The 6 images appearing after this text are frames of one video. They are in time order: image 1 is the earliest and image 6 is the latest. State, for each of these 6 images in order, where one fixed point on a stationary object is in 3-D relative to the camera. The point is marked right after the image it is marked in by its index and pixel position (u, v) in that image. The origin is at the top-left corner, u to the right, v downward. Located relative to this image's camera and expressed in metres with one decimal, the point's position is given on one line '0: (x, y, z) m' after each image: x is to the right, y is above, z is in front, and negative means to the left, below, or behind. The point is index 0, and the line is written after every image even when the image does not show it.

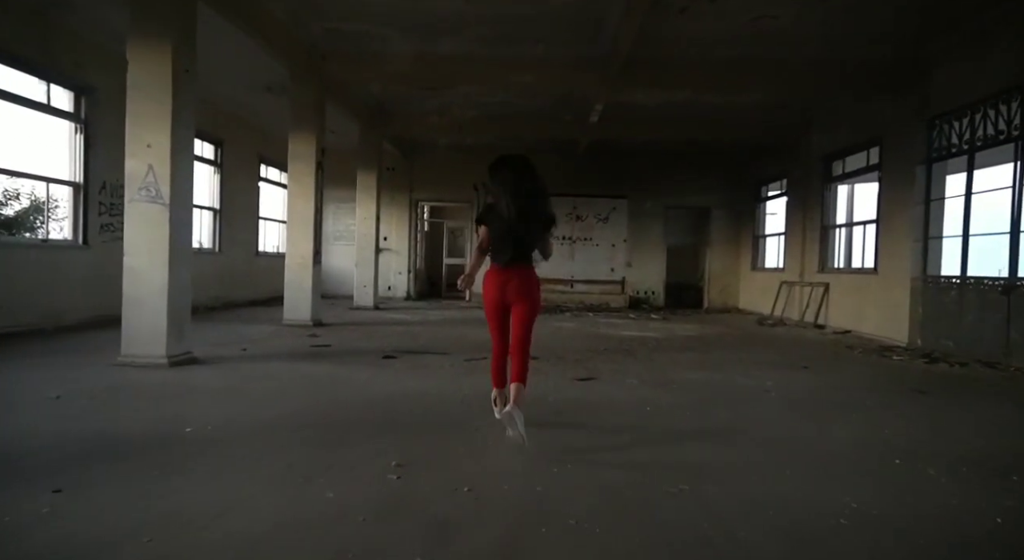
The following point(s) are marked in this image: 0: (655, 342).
0: (+2.1, -0.9, +8.4) m
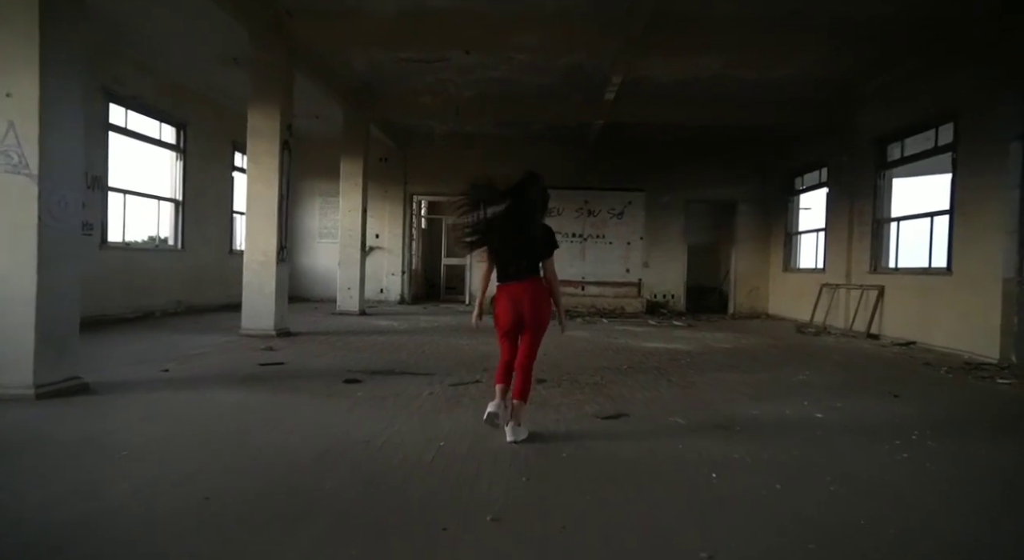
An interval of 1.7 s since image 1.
0: (+2.1, -0.9, +6.9) m
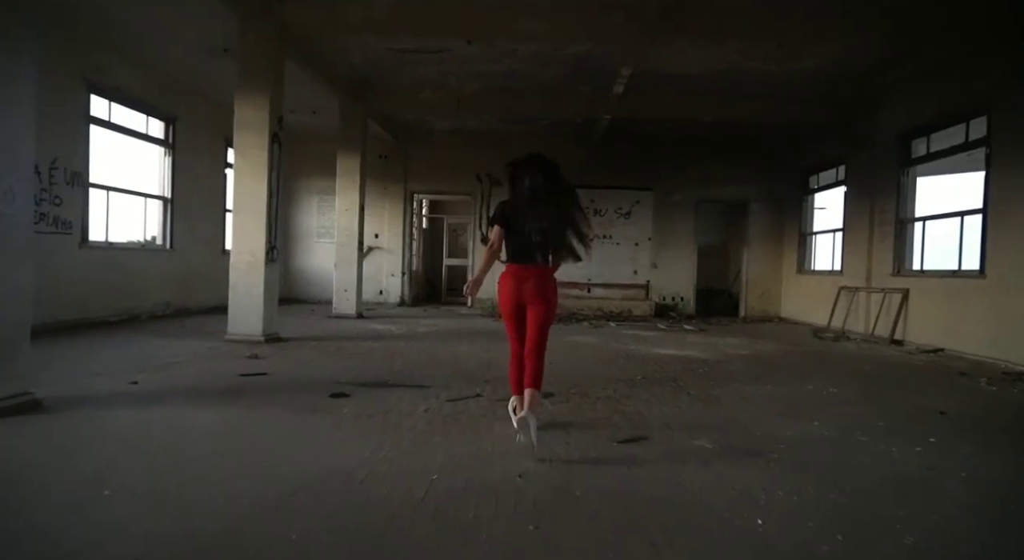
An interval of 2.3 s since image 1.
0: (+2.1, -0.9, +6.4) m
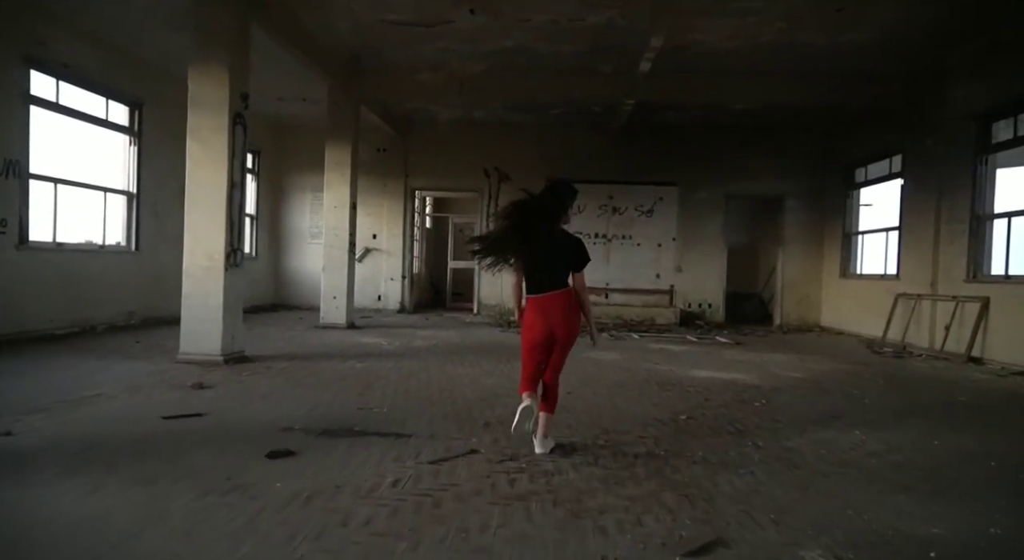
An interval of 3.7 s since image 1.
0: (+2.2, -1.0, +5.2) m
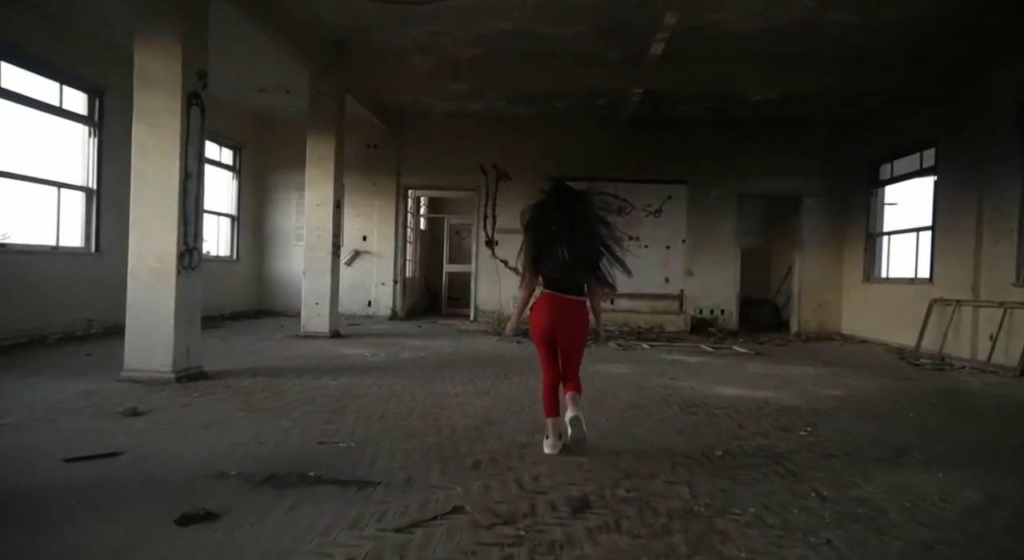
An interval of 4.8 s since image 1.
0: (+2.2, -1.1, +4.4) m
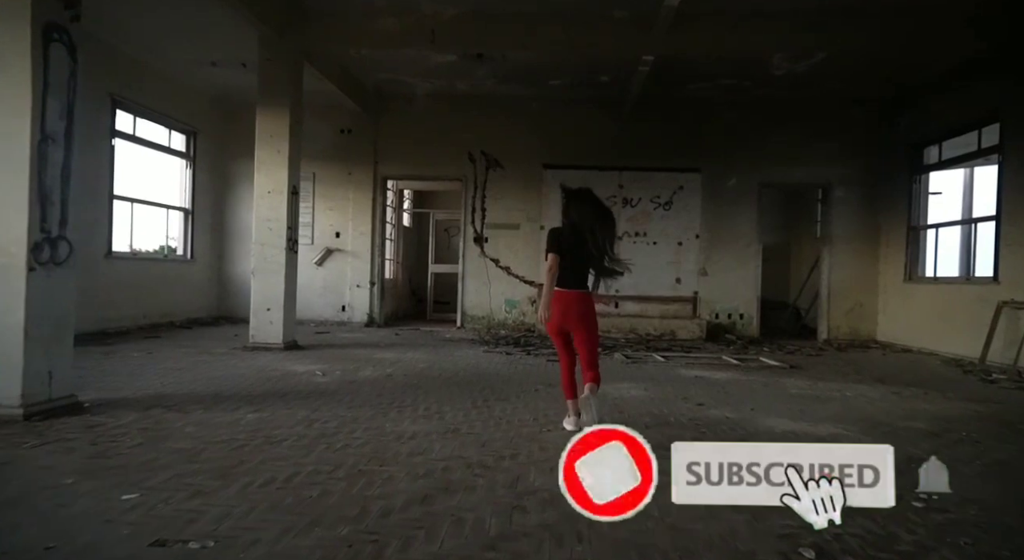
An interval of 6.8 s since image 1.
0: (+2.0, -1.0, +3.0) m
